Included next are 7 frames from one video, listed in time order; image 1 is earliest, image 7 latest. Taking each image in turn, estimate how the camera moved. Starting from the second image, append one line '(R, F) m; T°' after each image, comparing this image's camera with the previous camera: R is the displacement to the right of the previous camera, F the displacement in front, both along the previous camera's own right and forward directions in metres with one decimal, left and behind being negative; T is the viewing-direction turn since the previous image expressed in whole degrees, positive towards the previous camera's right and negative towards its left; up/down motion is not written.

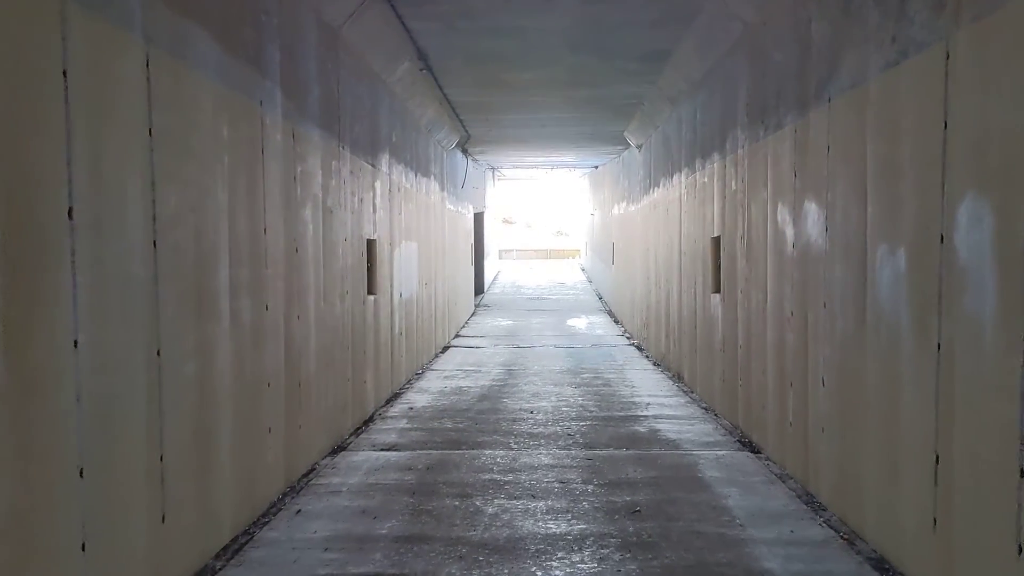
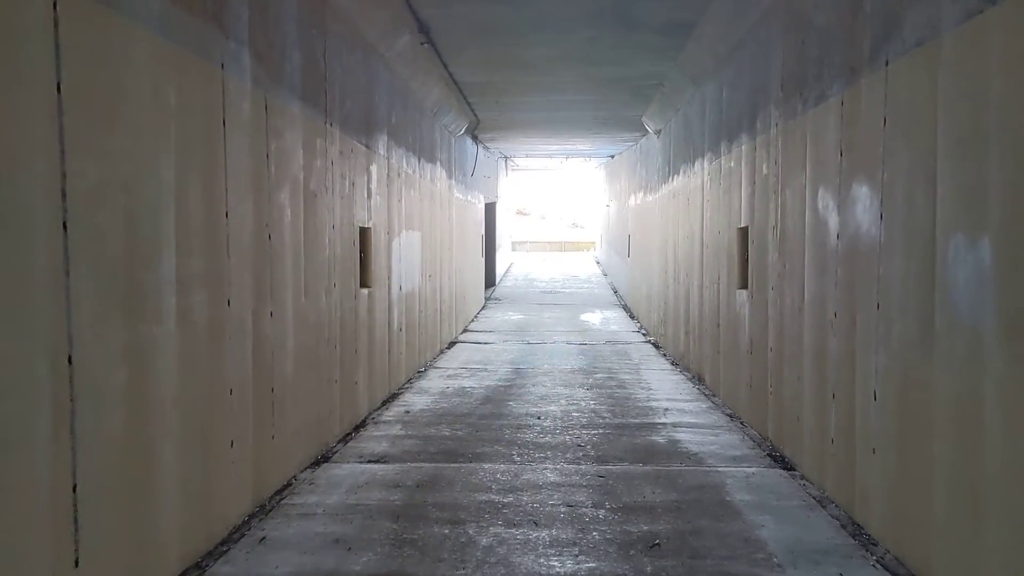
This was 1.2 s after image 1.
(0.0, +0.5) m; -1°
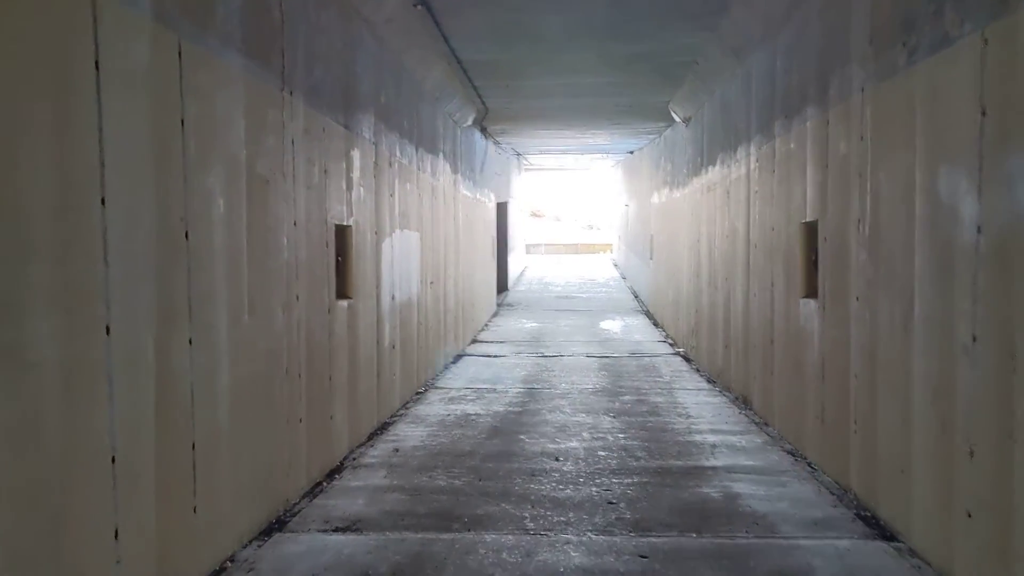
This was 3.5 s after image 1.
(0.0, +0.9) m; -1°
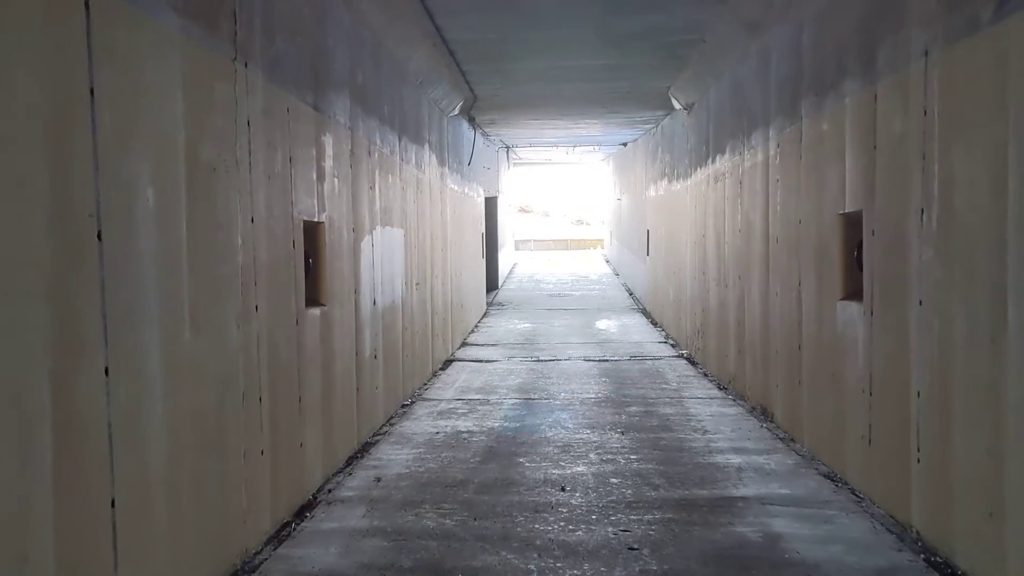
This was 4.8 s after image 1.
(0.0, +0.5) m; +1°
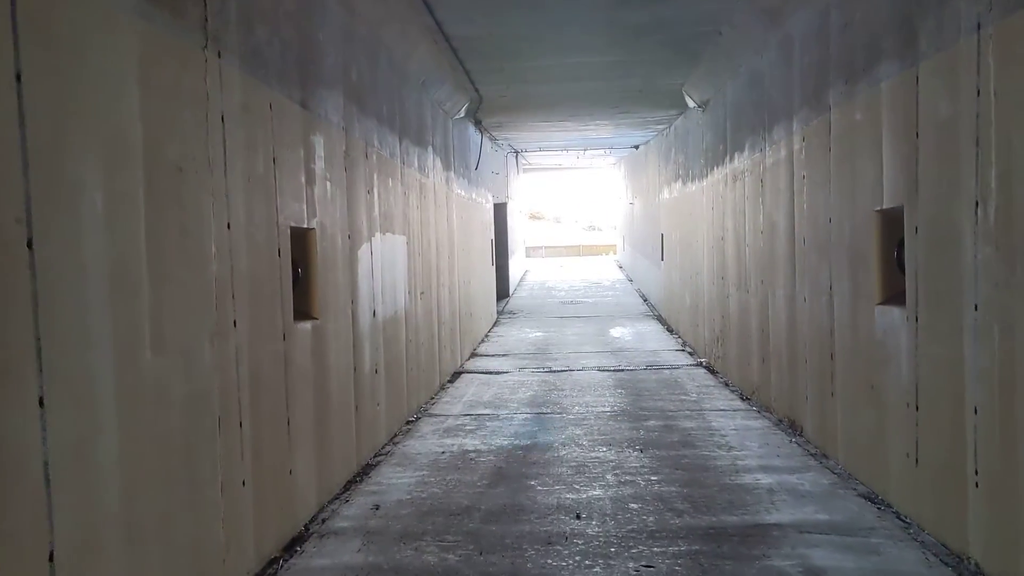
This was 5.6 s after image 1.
(0.0, +0.3) m; -1°
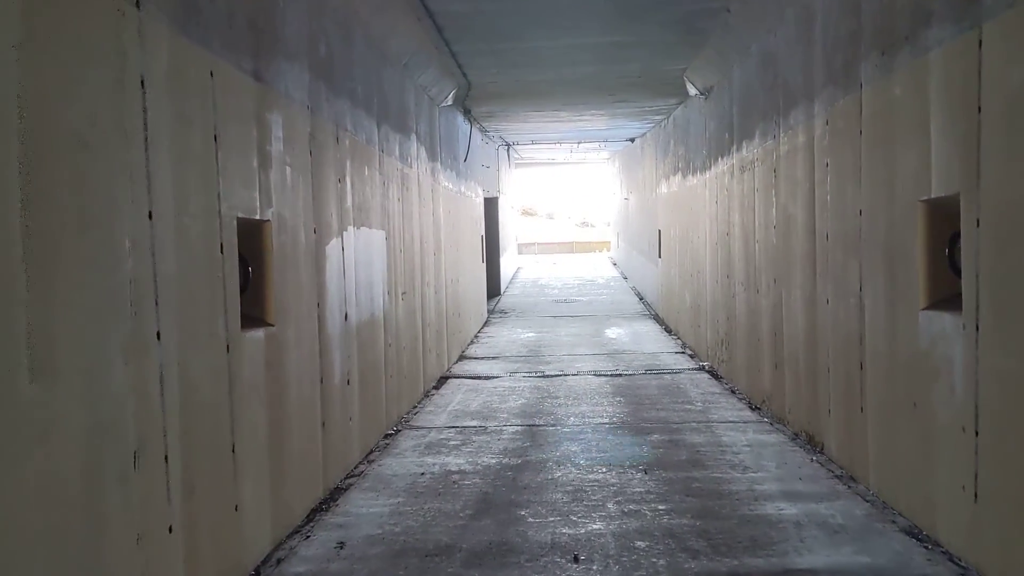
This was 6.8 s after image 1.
(0.0, +0.4) m; 0°
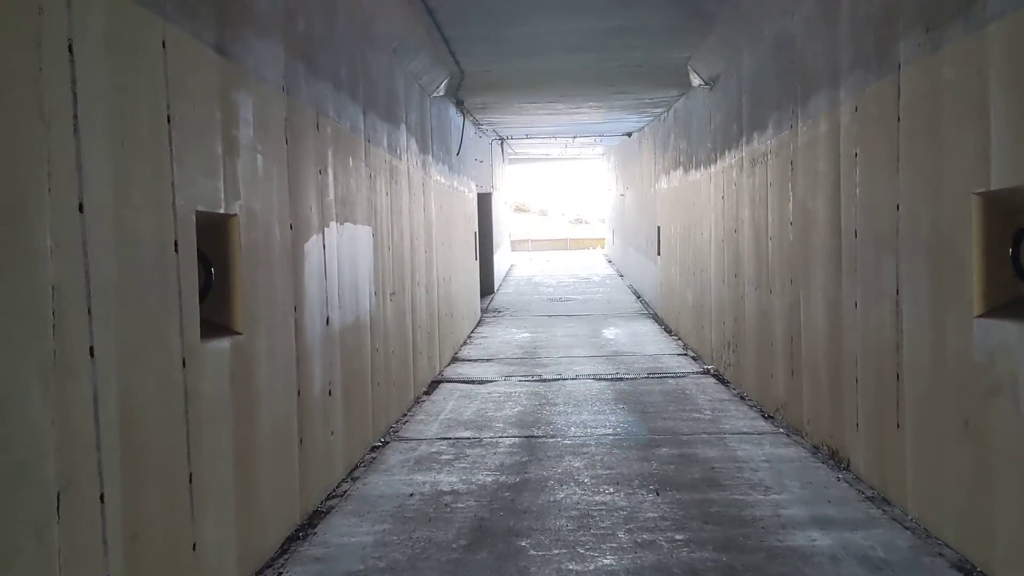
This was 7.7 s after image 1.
(0.0, +0.3) m; +1°
